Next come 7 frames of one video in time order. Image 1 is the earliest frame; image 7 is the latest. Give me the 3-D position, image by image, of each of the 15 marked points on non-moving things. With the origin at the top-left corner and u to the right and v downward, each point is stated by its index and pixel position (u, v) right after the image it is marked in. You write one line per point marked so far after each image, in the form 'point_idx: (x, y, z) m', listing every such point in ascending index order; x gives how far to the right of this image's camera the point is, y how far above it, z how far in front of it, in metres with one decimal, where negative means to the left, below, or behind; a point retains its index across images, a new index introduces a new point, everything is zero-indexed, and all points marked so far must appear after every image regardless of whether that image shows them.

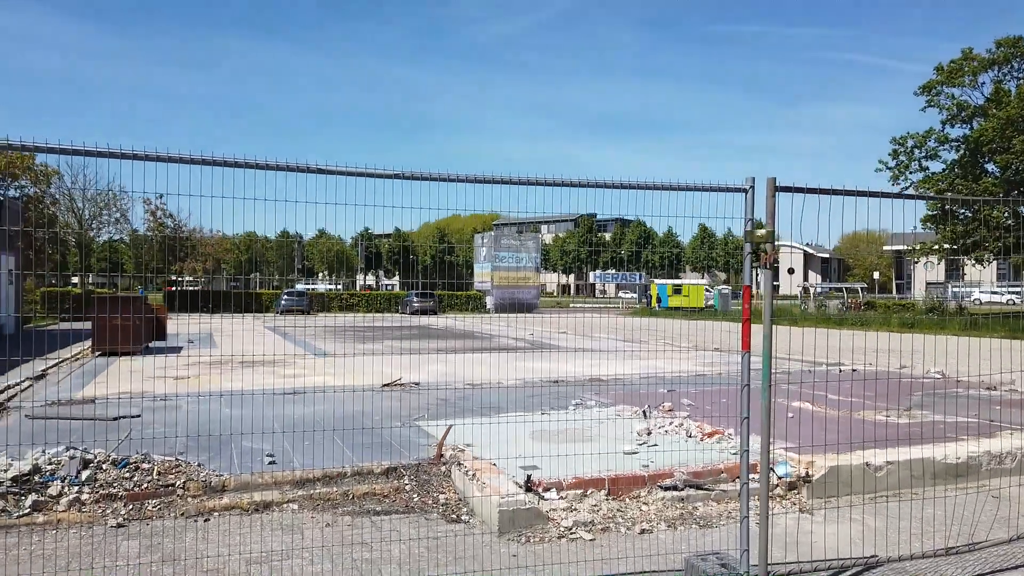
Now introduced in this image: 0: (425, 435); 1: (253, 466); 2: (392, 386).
0: (-1.3, -2.2, +11.0) m
1: (-3.3, -2.3, +9.5) m
2: (-2.7, -2.2, +16.3) m
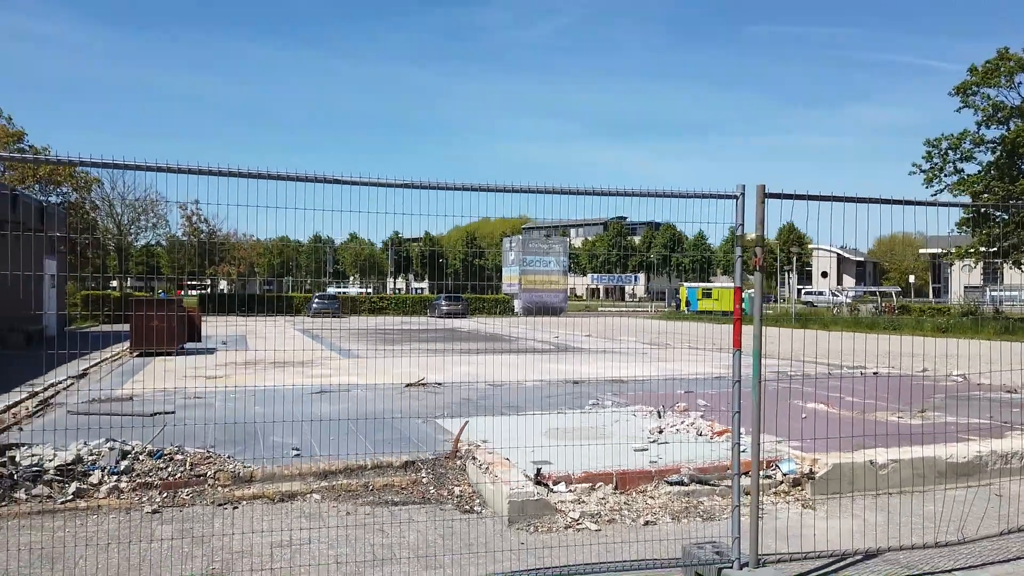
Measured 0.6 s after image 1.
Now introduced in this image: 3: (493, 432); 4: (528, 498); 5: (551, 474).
0: (-1.1, -2.3, +11.5) m
1: (-3.2, -2.3, +10.0) m
2: (-2.2, -2.2, +16.7) m
3: (-0.2, -2.2, +11.1) m
4: (+0.2, -2.0, +7.1) m
5: (+0.5, -2.2, +8.8) m
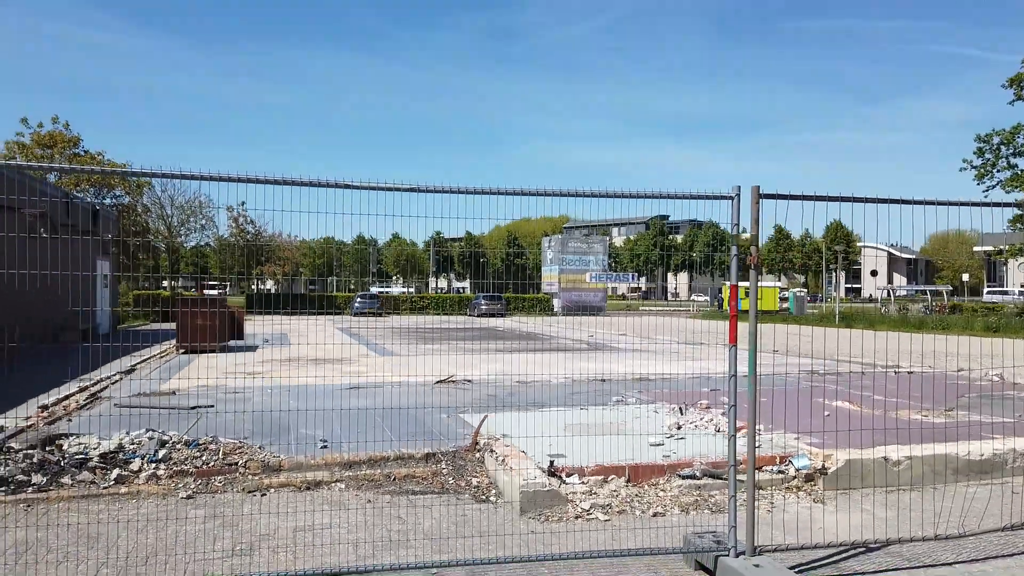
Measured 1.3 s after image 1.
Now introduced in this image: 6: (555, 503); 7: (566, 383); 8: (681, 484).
0: (-0.7, -2.2, +11.8) m
1: (-2.9, -2.3, +10.5) m
2: (-1.6, -2.2, +17.1) m
3: (+0.1, -2.1, +11.3) m
4: (+0.3, -2.0, +7.4) m
5: (+0.7, -2.2, +9.1) m
6: (+0.4, -2.2, +7.4) m
7: (+1.2, -2.2, +17.2) m
8: (+1.9, -2.2, +8.1) m
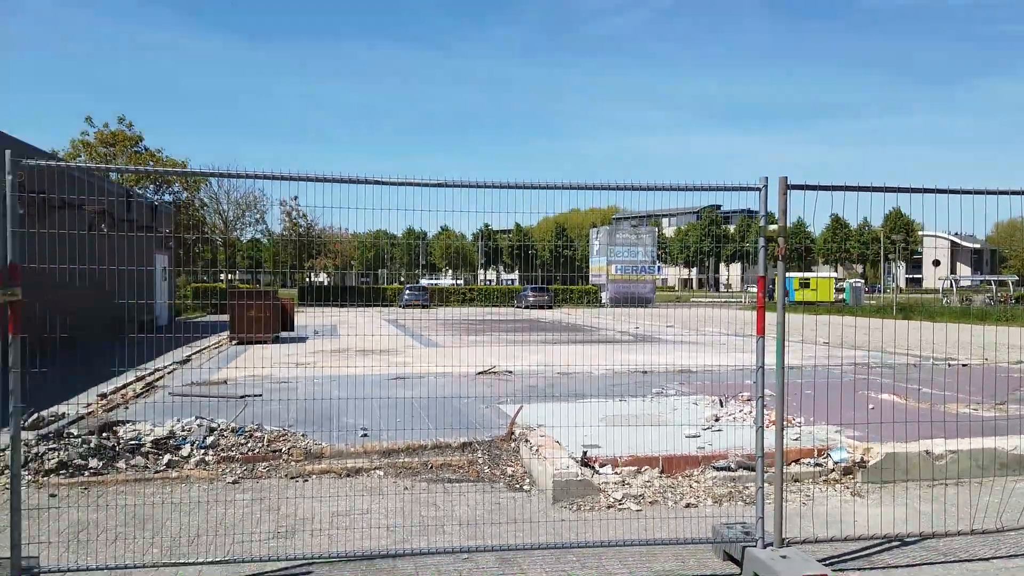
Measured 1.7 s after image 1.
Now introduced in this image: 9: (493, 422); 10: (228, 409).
0: (-0.1, -2.1, +11.9) m
1: (-2.4, -2.2, +10.7) m
2: (-0.6, -2.0, +17.3) m
3: (+0.6, -2.0, +11.4) m
4: (+0.6, -1.9, +7.4) m
5: (+1.1, -2.1, +9.1) m
6: (+0.7, -2.1, +7.5) m
7: (+2.2, -2.0, +17.2) m
8: (+2.2, -2.0, +8.0) m
9: (-0.3, -2.1, +11.5) m
10: (-4.8, -2.1, +12.5) m
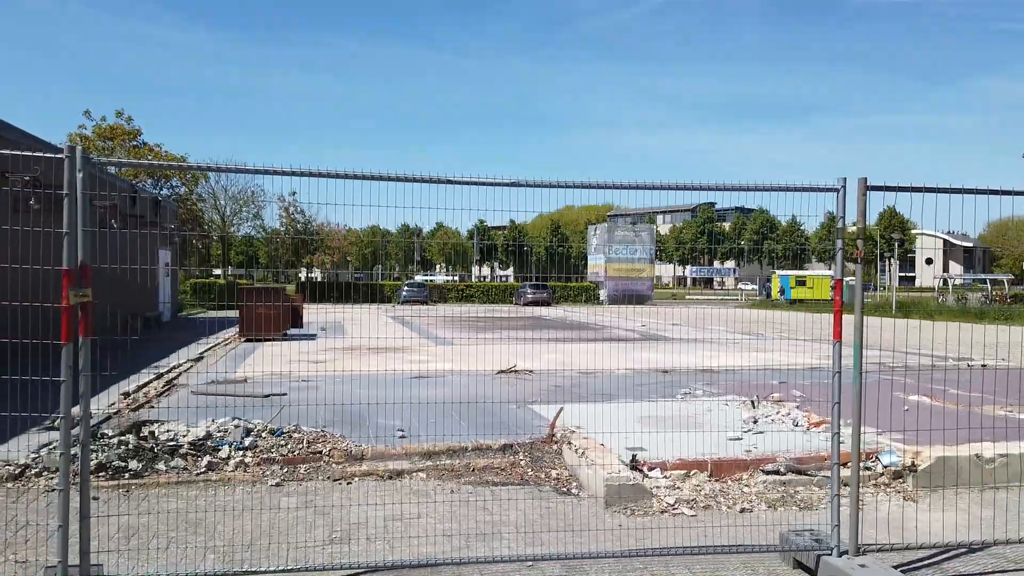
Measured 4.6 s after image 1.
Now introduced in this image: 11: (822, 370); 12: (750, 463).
0: (+0.4, -2.1, +11.9) m
1: (-1.8, -2.2, +10.6) m
2: (-0.1, -2.0, +17.2) m
3: (+1.2, -2.0, +11.4) m
4: (+1.2, -2.0, +7.4) m
5: (+1.7, -2.1, +9.1) m
6: (+1.3, -2.1, +7.4) m
7: (+2.7, -2.0, +17.1) m
8: (+2.8, -2.1, +8.0) m
9: (+0.2, -2.1, +11.5) m
10: (-4.3, -2.0, +12.3) m
11: (+6.8, -1.8, +16.0) m
12: (+2.7, -2.0, +8.4) m
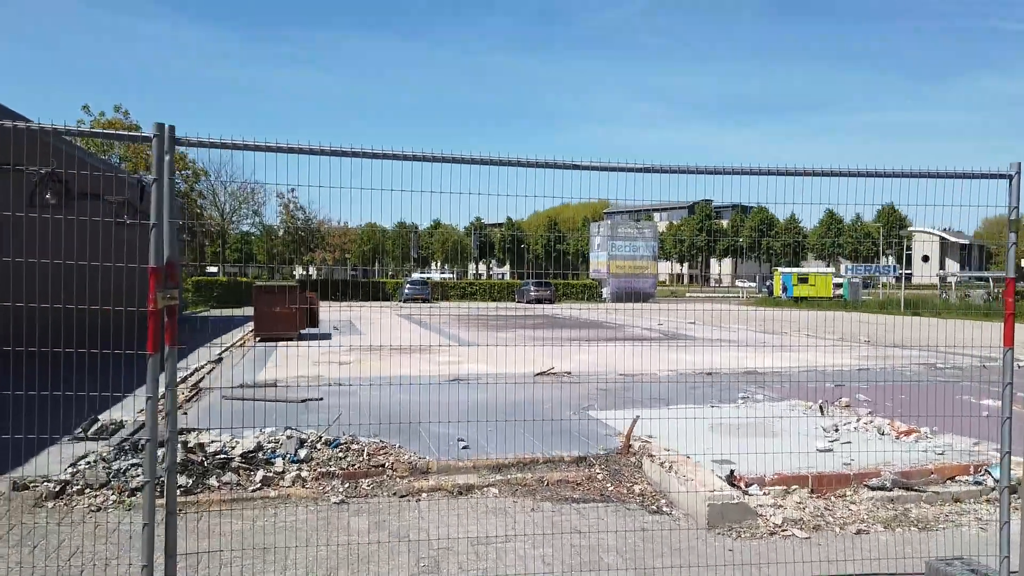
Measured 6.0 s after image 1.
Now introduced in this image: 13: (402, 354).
0: (+1.4, -2.1, +11.2) m
1: (-0.9, -2.2, +9.9) m
2: (+0.8, -2.0, +16.5) m
3: (+2.2, -2.0, +10.7) m
4: (+2.1, -2.0, +6.7) m
5: (+2.6, -2.1, +8.4) m
6: (+2.3, -2.1, +6.7) m
7: (+3.7, -2.0, +16.5) m
8: (+3.8, -2.1, +7.3) m
9: (+1.2, -2.1, +10.8) m
10: (-3.3, -2.0, +11.6) m
11: (+7.7, -1.7, +15.4) m
12: (+3.7, -2.0, +7.7) m
13: (-2.6, -1.6, +17.5) m
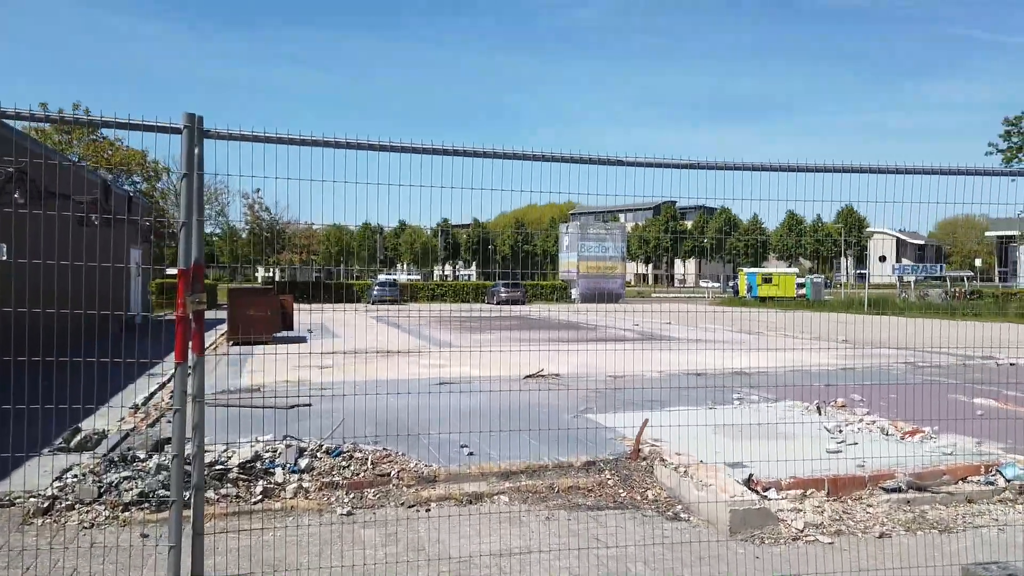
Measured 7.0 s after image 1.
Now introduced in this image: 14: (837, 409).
0: (+1.4, -2.1, +11.0) m
1: (-0.8, -2.2, +9.7) m
2: (+0.6, -2.0, +16.3) m
3: (+2.2, -2.1, +10.5) m
4: (+2.4, -2.0, +6.5) m
5: (+2.8, -2.1, +8.3) m
6: (+2.5, -2.1, +6.6) m
7: (+3.5, -2.0, +16.4) m
8: (+4.0, -2.1, +7.2) m
9: (+1.3, -2.1, +10.6) m
10: (-3.3, -2.1, +11.2) m
11: (+7.5, -1.8, +15.5) m
12: (+3.9, -2.0, +7.6) m
13: (-2.9, -1.6, +17.1) m
14: (+5.5, -2.0, +12.2) m
